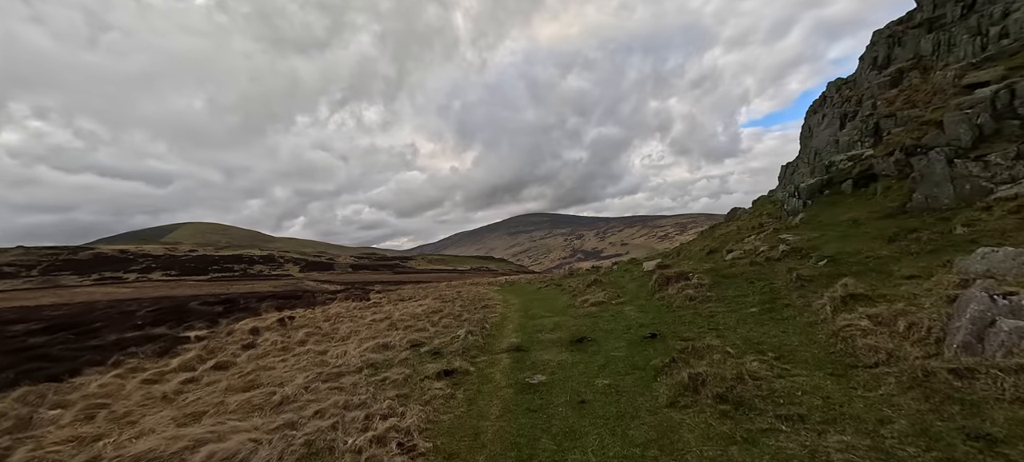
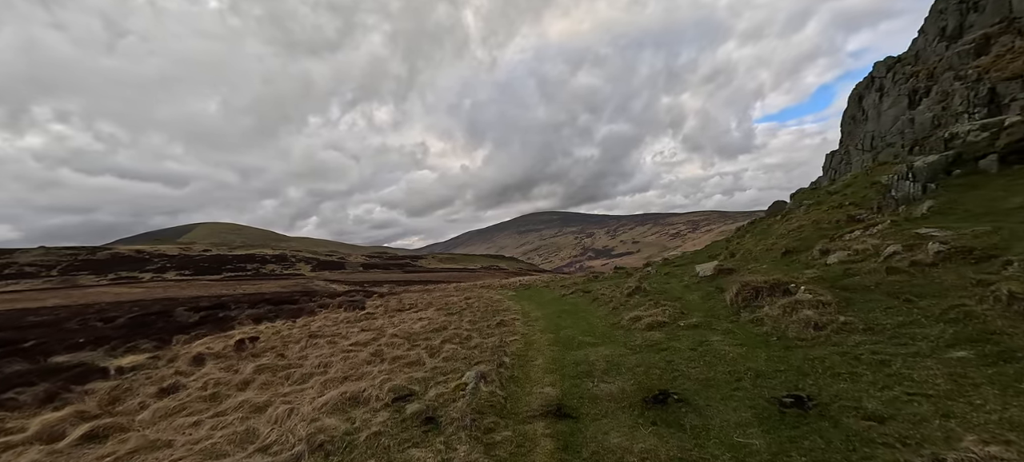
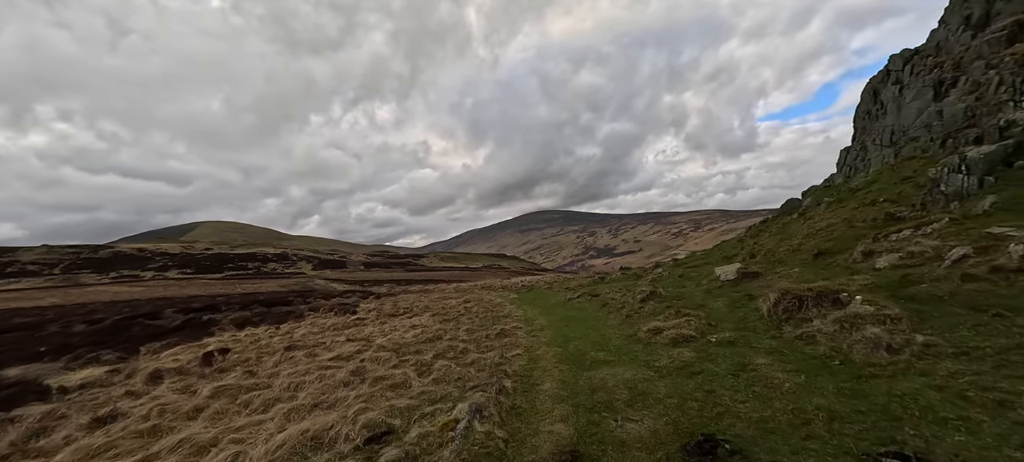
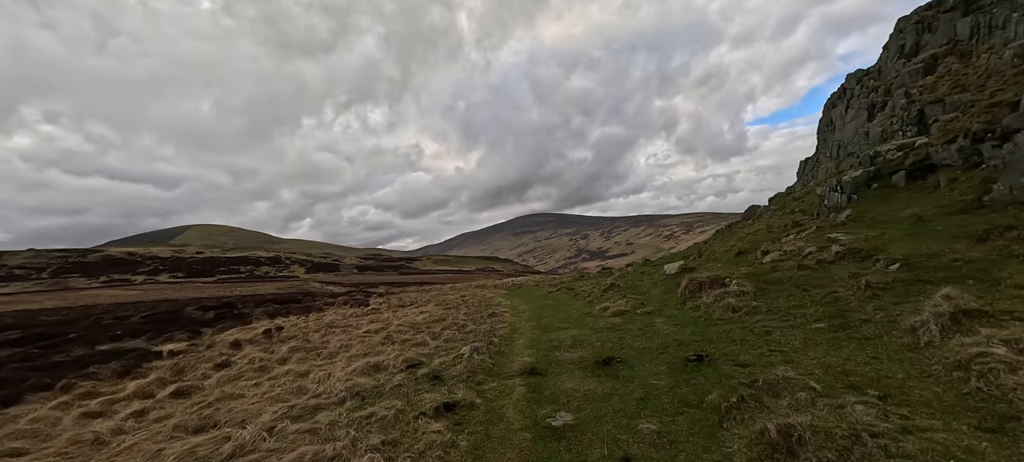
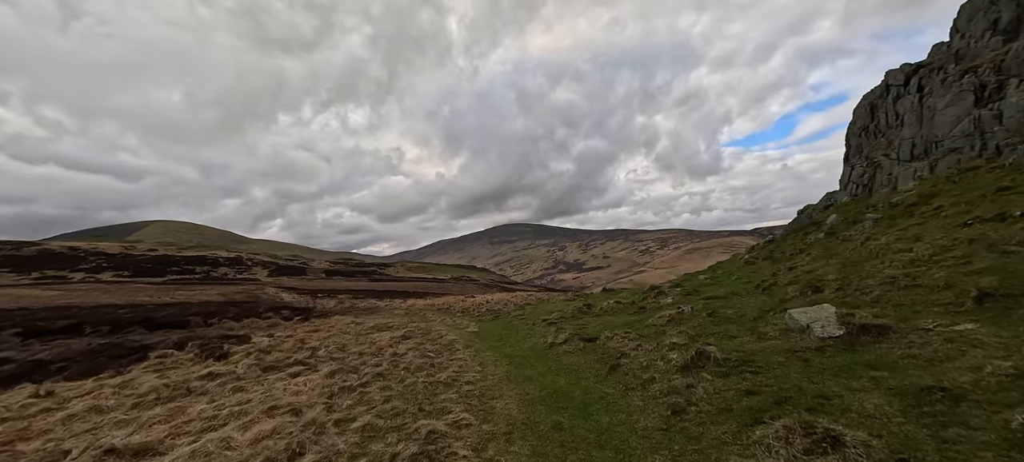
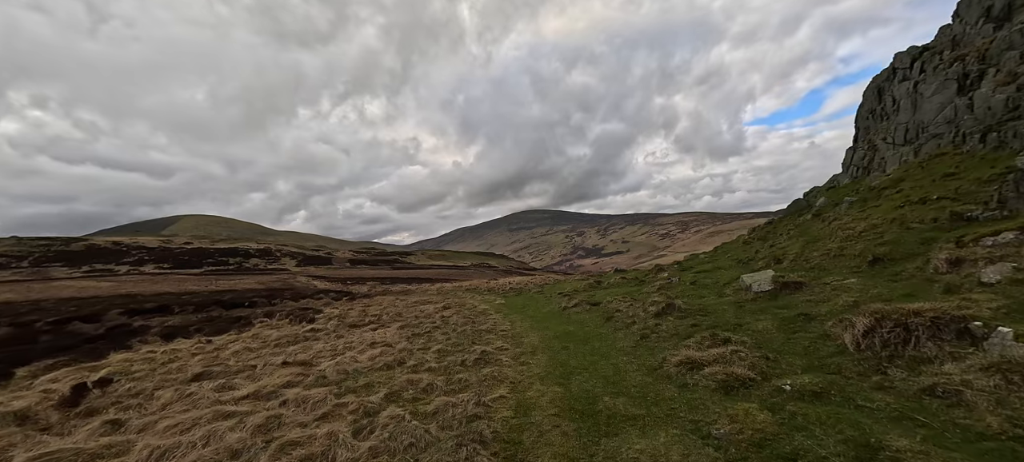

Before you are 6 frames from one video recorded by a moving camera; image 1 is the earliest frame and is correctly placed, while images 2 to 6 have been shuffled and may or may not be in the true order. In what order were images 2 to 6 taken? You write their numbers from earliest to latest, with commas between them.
4, 2, 3, 6, 5
